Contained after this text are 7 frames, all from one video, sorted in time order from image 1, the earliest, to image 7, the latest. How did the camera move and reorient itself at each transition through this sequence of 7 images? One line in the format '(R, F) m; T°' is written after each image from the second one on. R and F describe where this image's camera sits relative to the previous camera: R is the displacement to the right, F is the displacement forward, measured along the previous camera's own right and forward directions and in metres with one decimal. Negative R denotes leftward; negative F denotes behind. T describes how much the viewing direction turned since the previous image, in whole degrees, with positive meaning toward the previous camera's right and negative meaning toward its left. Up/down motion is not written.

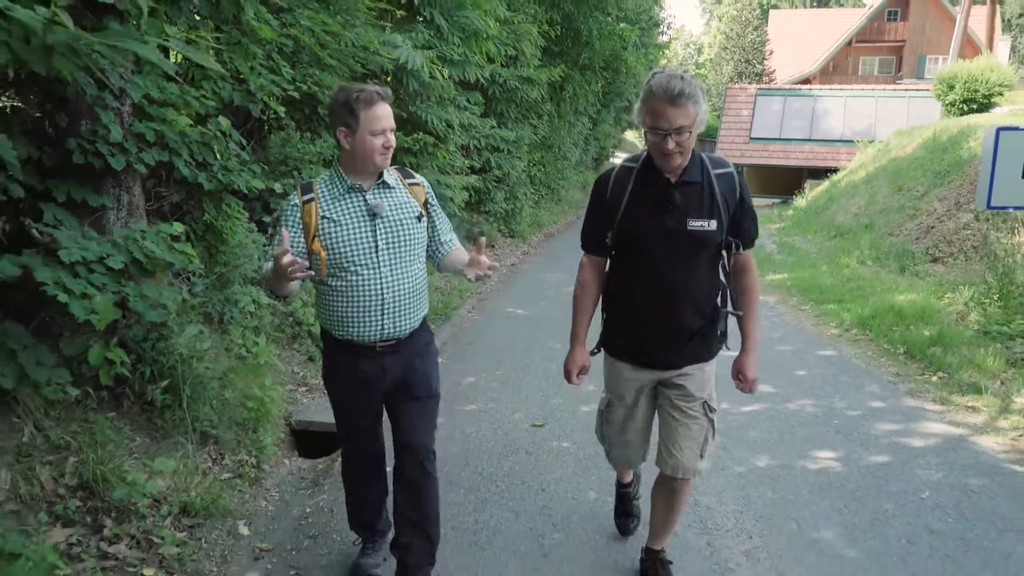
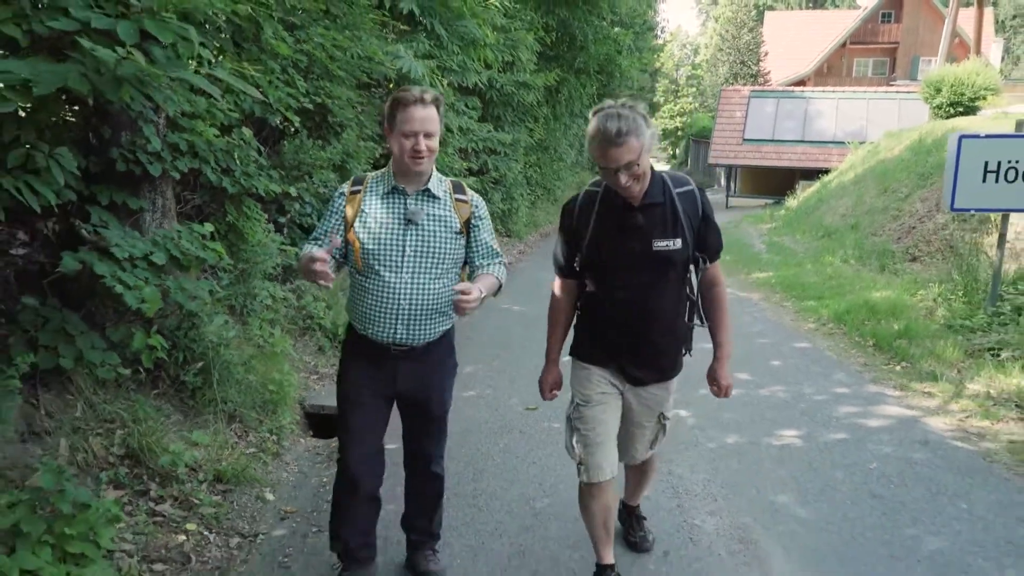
(0.0, -0.5) m; 0°
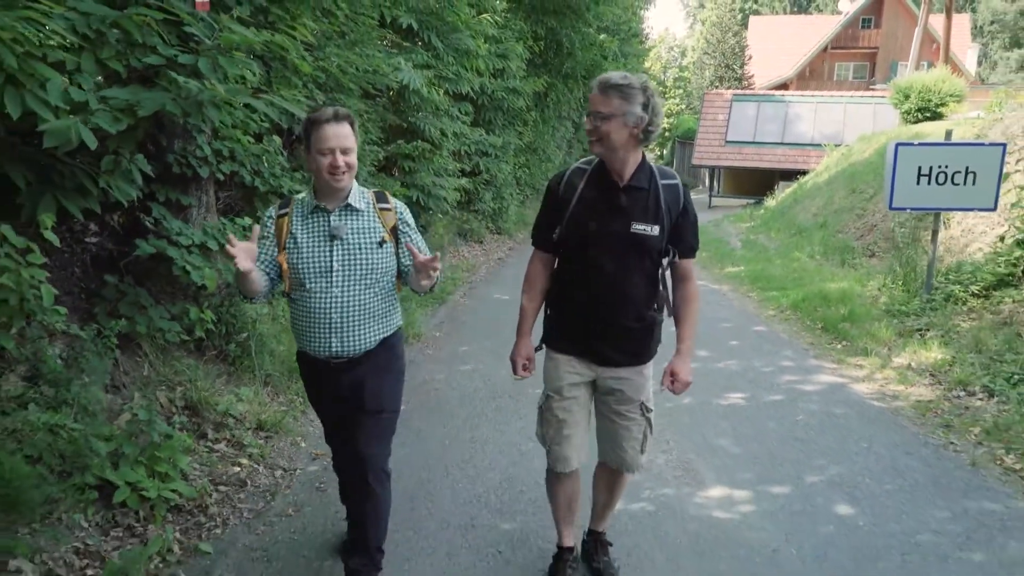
(0.0, -0.8) m; +1°
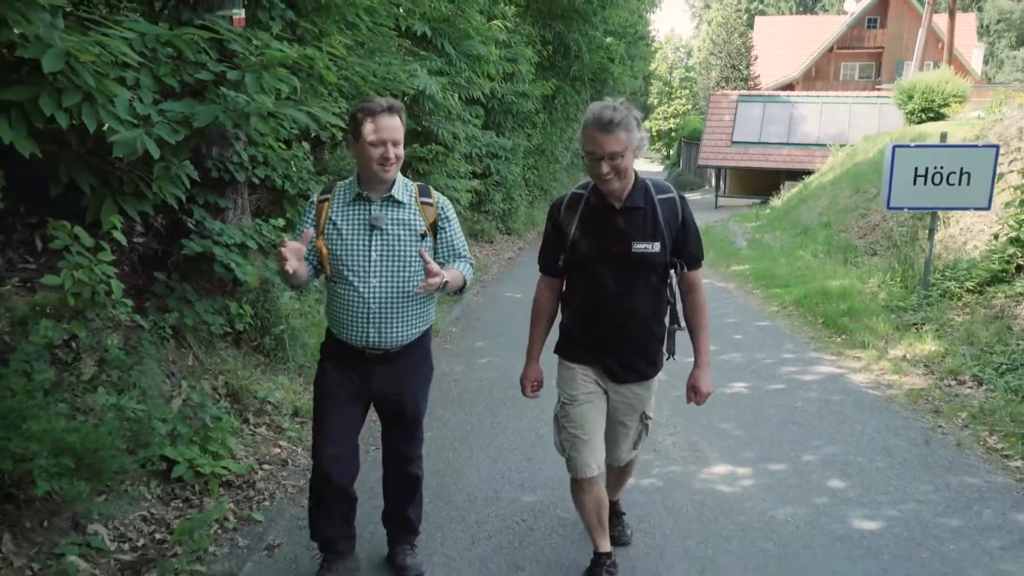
(-0.1, -0.3) m; 0°
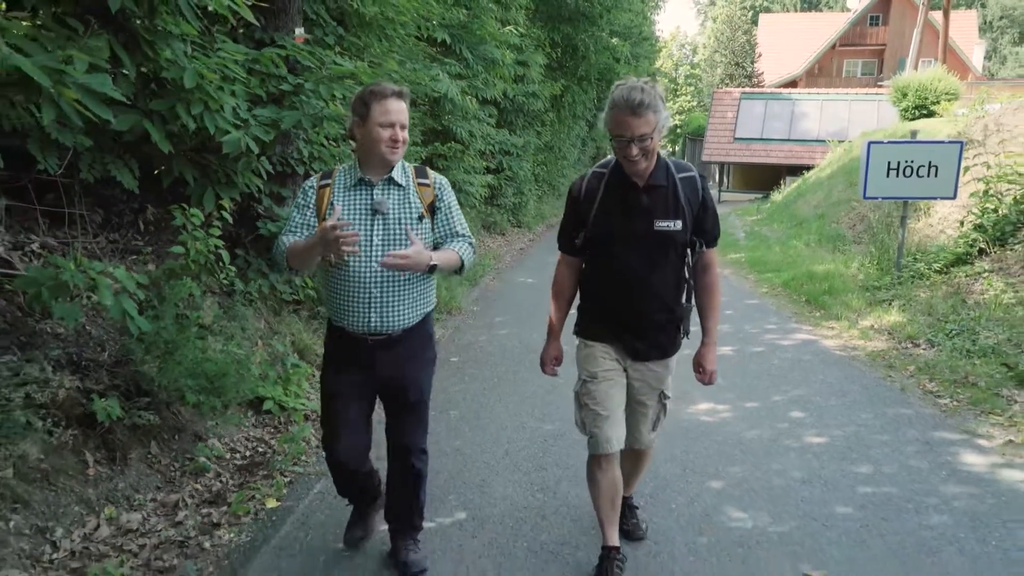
(-0.1, -1.0) m; 0°
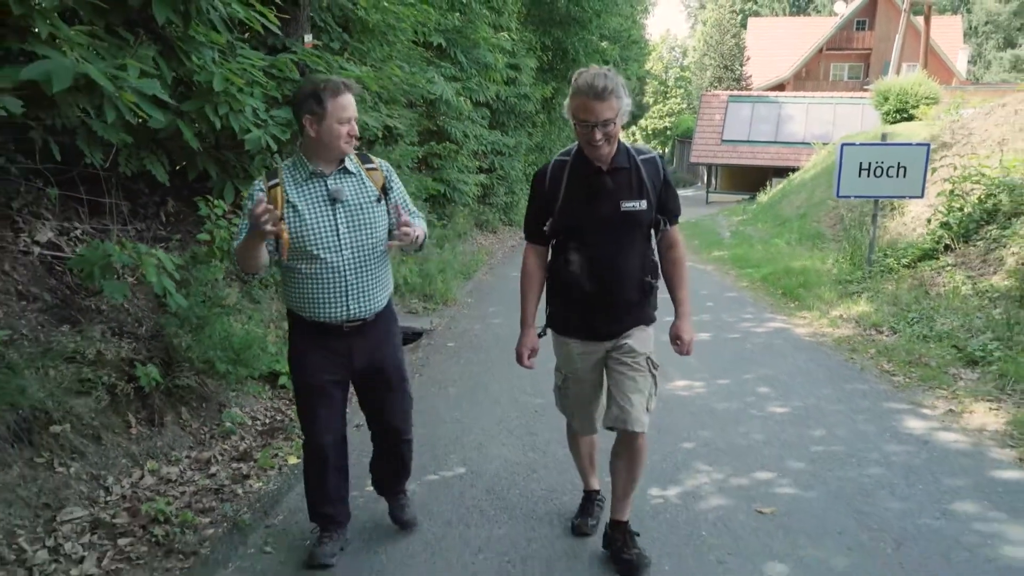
(0.0, -0.5) m; +1°
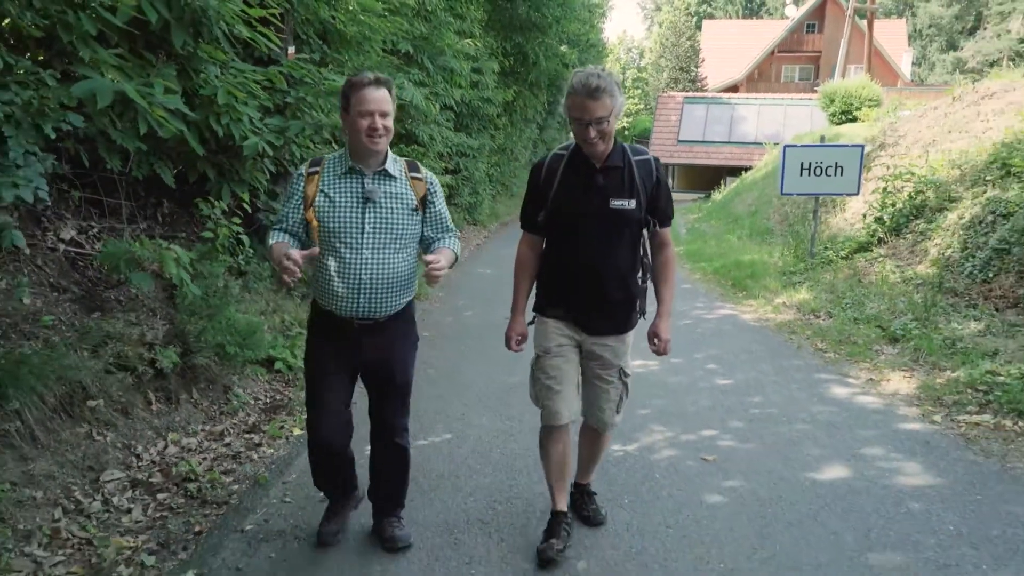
(-0.1, -0.6) m; +3°
